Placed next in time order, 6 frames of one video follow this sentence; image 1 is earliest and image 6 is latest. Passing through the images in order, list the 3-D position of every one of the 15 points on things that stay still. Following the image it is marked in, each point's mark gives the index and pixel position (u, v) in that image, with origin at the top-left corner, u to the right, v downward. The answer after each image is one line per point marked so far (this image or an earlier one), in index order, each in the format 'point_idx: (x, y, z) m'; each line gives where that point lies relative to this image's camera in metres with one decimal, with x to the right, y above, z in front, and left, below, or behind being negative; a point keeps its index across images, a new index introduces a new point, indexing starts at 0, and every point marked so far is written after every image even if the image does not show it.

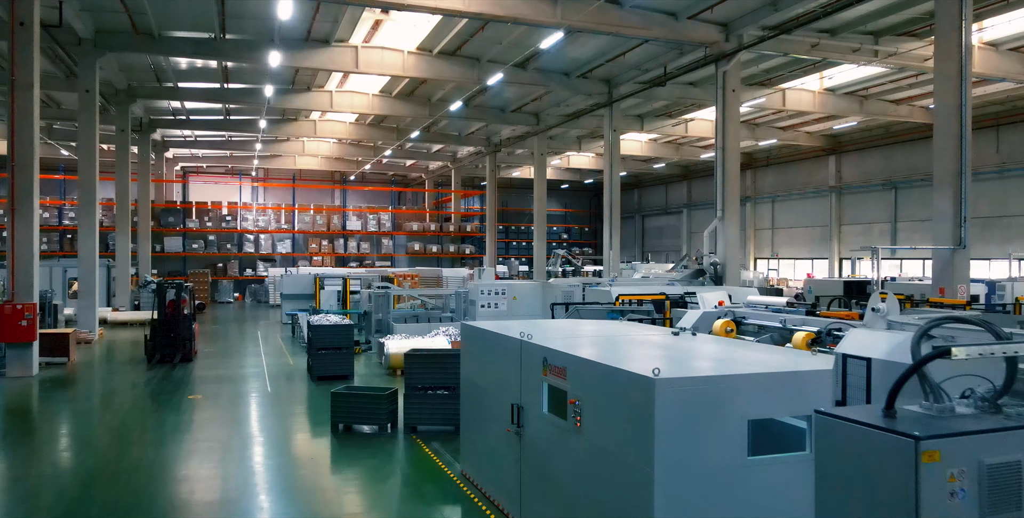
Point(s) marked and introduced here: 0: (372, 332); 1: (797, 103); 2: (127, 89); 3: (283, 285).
0: (-2.4, -1.3, +10.6) m
1: (+7.2, +4.0, +15.9) m
2: (-9.3, +4.1, +15.0) m
3: (-5.3, -0.6, +14.5) m
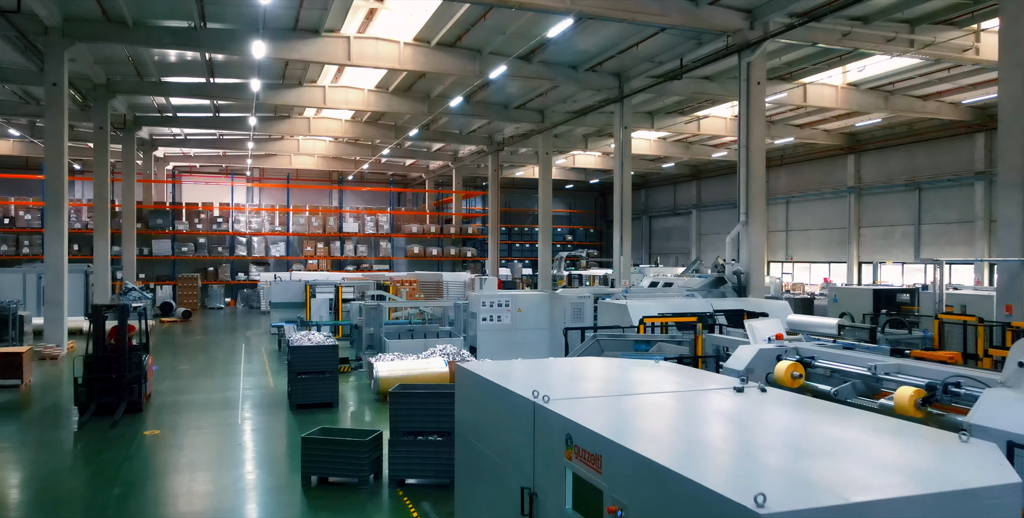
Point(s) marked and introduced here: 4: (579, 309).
0: (-2.3, -1.4, +9.6) m
1: (+7.3, +3.8, +15.0) m
2: (-9.2, +4.0, +14.1) m
3: (-5.2, -0.7, +13.6) m
4: (+1.0, -0.8, +9.8) m
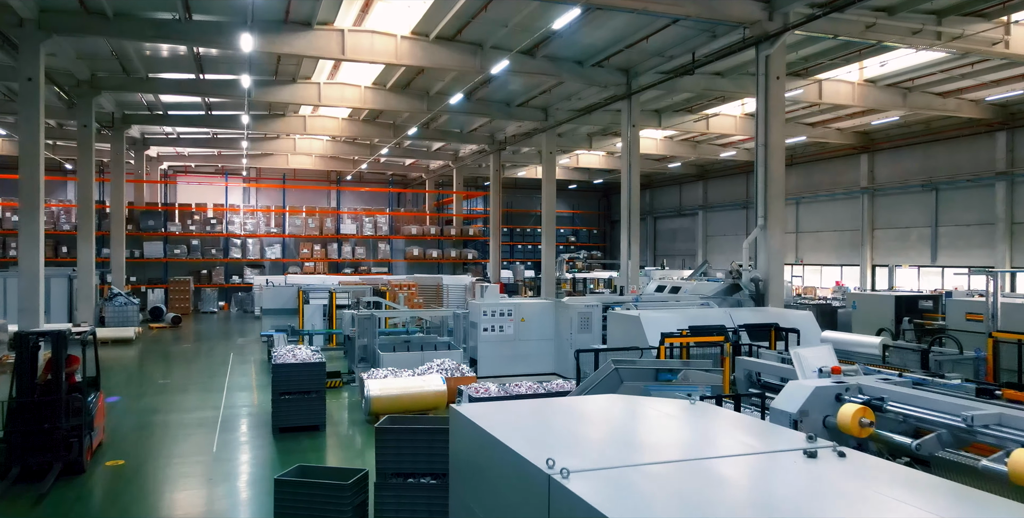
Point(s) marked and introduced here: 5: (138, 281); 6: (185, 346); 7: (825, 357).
0: (-2.3, -1.5, +9.0) m
1: (+7.4, +3.7, +14.3) m
2: (-9.1, +3.9, +13.5) m
3: (-5.2, -0.8, +13.0) m
4: (+1.1, -0.9, +9.1) m
5: (-11.7, -0.7, +19.5) m
6: (-7.2, -1.9, +13.7) m
7: (+1.8, -0.6, +3.6) m
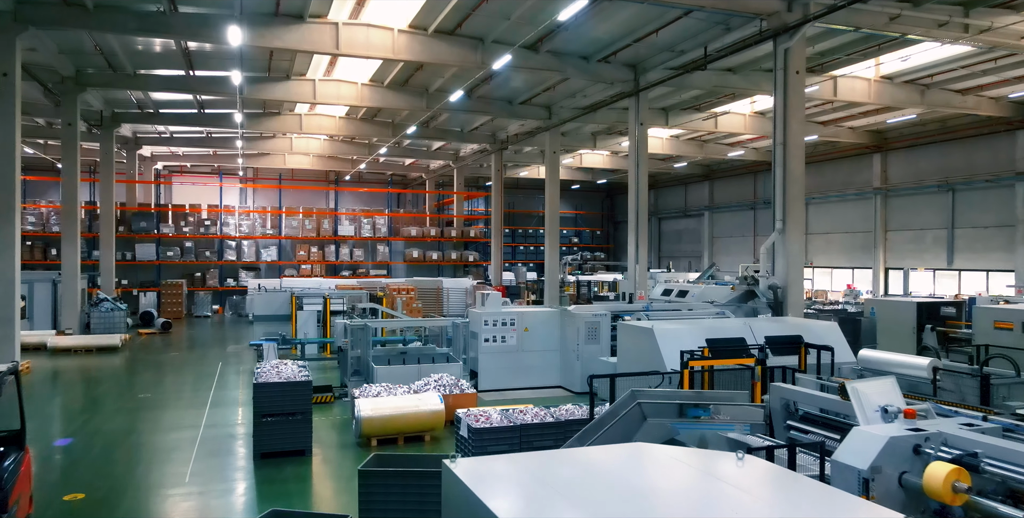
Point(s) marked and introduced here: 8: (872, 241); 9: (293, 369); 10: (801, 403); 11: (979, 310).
0: (-2.2, -1.6, +8.5) m
1: (+7.4, +3.7, +13.8) m
2: (-9.1, +3.8, +13.0) m
3: (-5.1, -0.9, +12.4) m
4: (+1.1, -1.0, +8.6) m
5: (-11.6, -0.7, +19.0) m
6: (-7.2, -2.0, +13.2) m
7: (+1.8, -0.6, +3.1) m
8: (+11.1, +0.5, +19.3) m
9: (-2.2, -1.1, +6.3) m
10: (+1.8, -0.9, +3.9) m
11: (+7.4, -0.8, +9.9) m
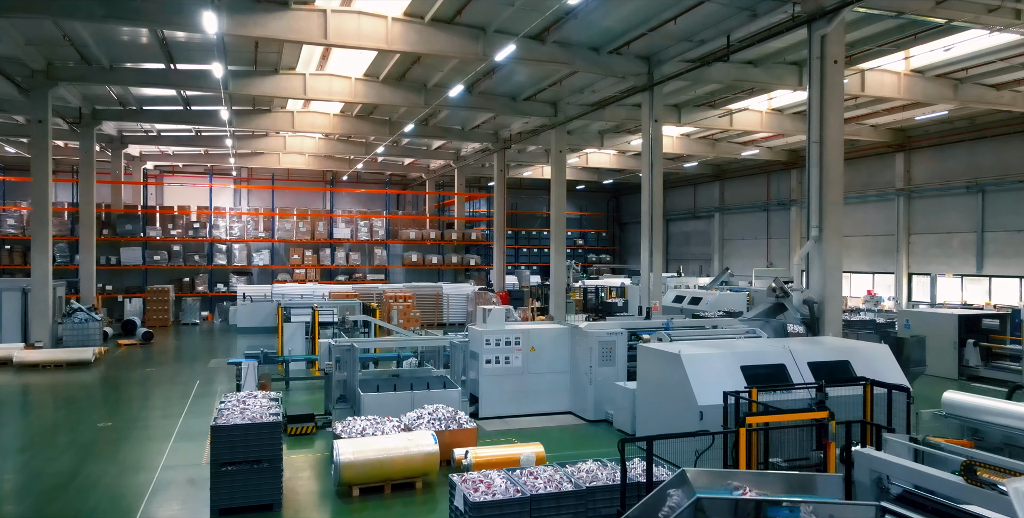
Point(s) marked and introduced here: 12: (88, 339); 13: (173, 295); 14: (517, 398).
0: (-2.2, -1.7, +7.6) m
1: (+7.5, +3.5, +12.8) m
2: (-9.0, +3.7, +12.1) m
3: (-5.1, -1.0, +11.5) m
4: (+1.2, -1.1, +7.7) m
5: (-11.5, -0.9, +18.1) m
6: (-7.1, -2.1, +12.3) m
7: (+1.9, -0.8, +2.1) m
8: (+11.2, +0.4, +18.3) m
9: (-2.2, -1.3, +5.4) m
10: (+1.9, -1.1, +3.0) m
11: (+7.5, -1.0, +9.0) m
12: (-8.7, -1.6, +12.9) m
13: (-9.9, -1.0, +18.2) m
14: (+0.1, -1.8, +7.8) m
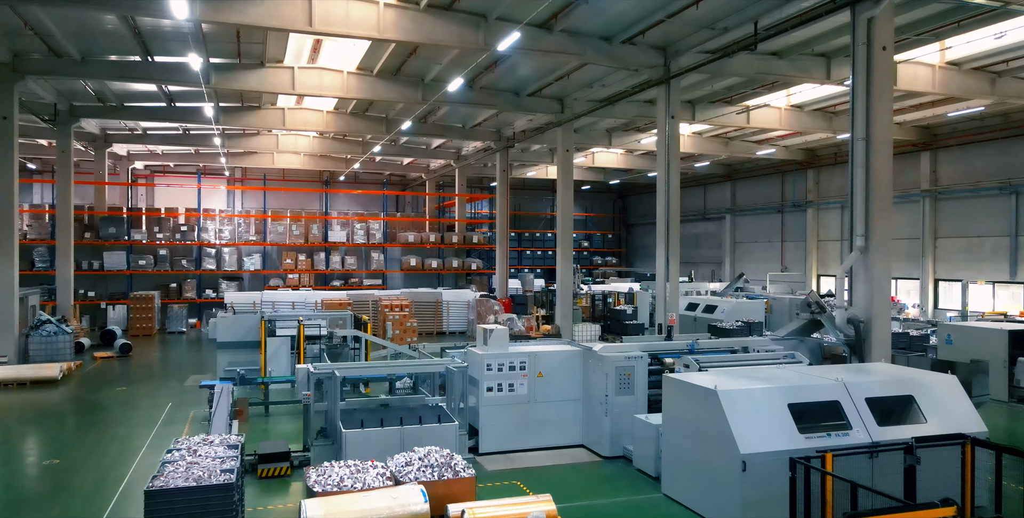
0: (-2.1, -1.9, +6.7) m
1: (+7.6, +3.4, +11.8) m
2: (-8.9, +3.5, +11.2) m
3: (-5.0, -1.2, +10.6) m
4: (+1.2, -1.3, +6.7) m
5: (-11.4, -1.0, +17.3) m
6: (-7.0, -2.3, +11.4) m
7: (+1.9, -0.9, +1.2) m
8: (+11.3, +0.3, +17.3) m
9: (-2.1, -1.4, +4.5) m
10: (+1.9, -1.2, +2.1) m
11: (+7.5, -1.1, +8.0) m
12: (-8.6, -1.8, +12.0) m
13: (-9.8, -1.2, +17.4) m
14: (+0.1, -1.9, +6.9) m
